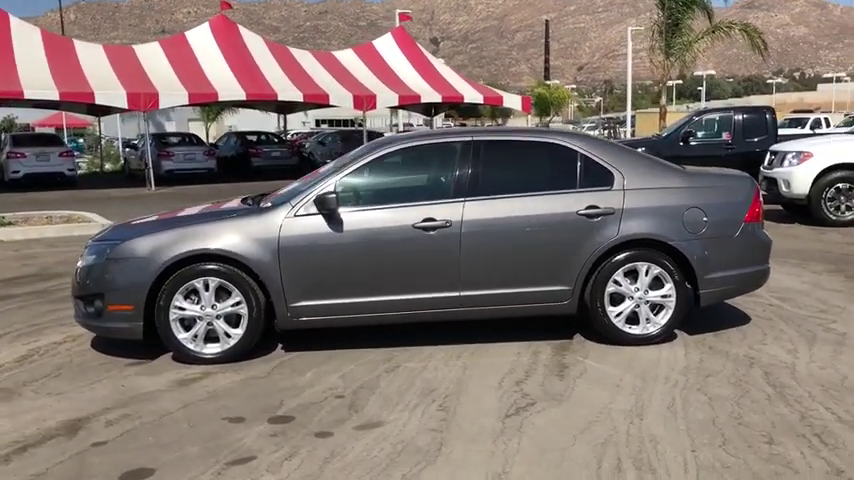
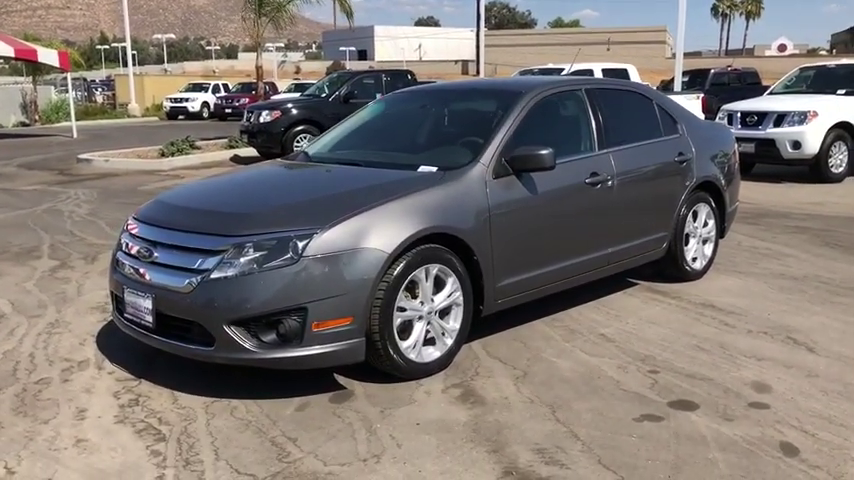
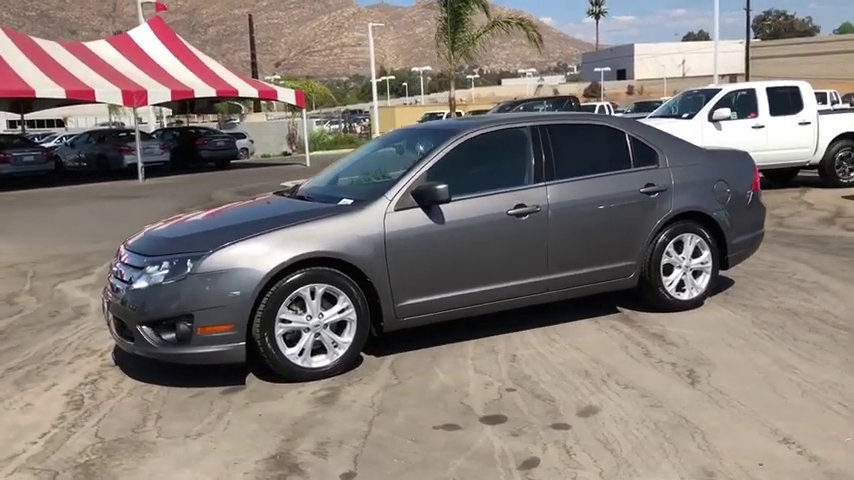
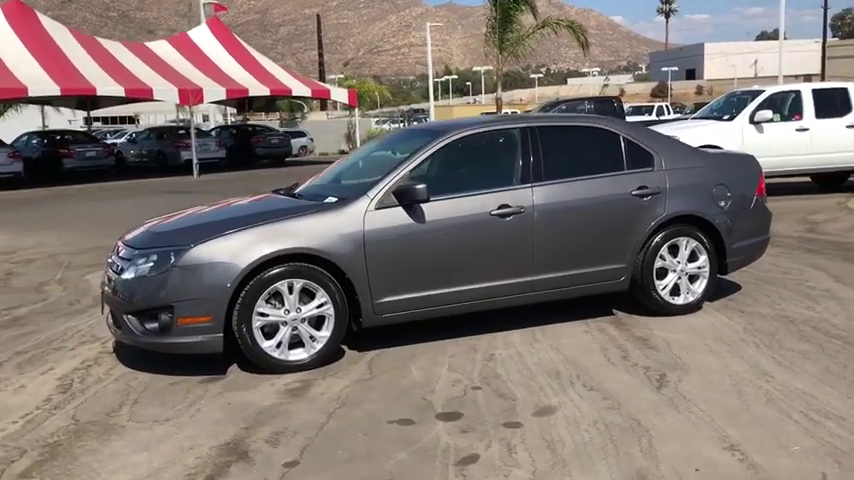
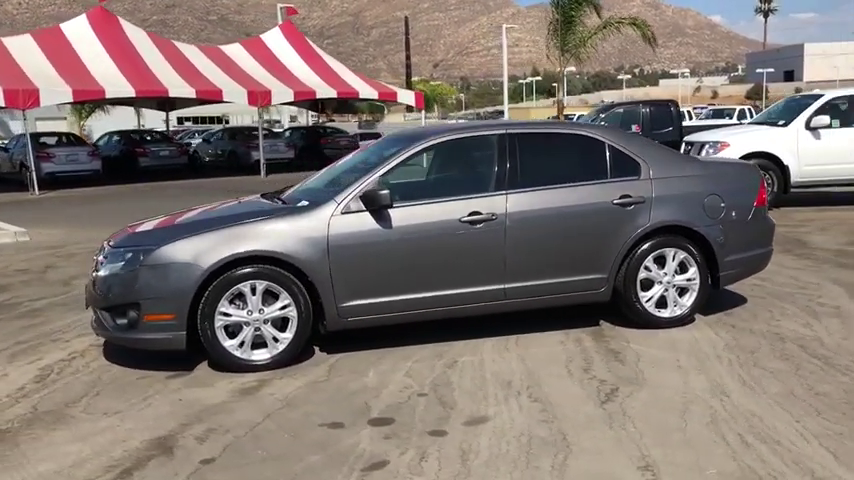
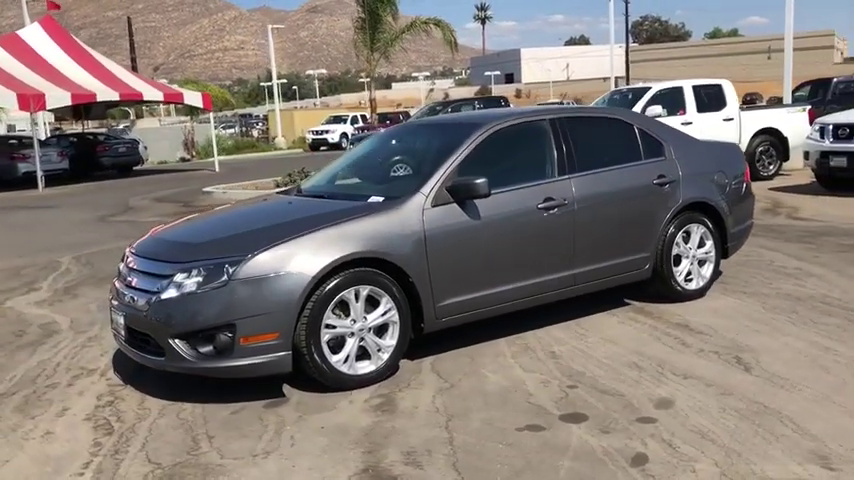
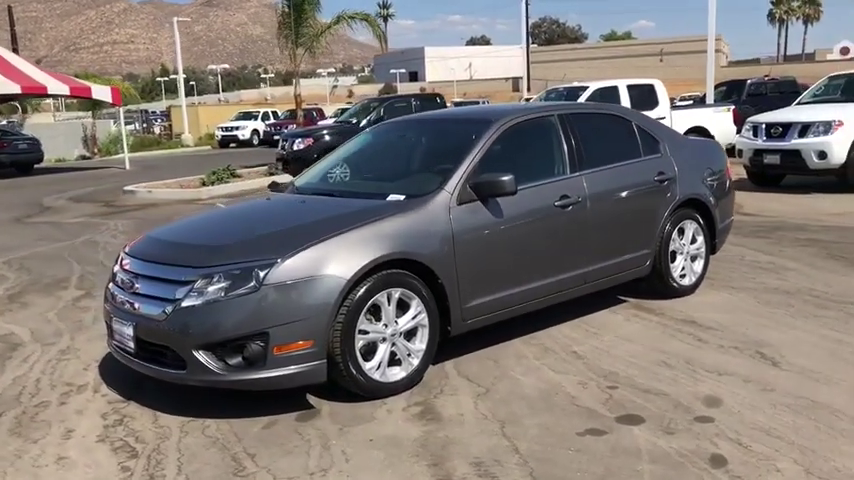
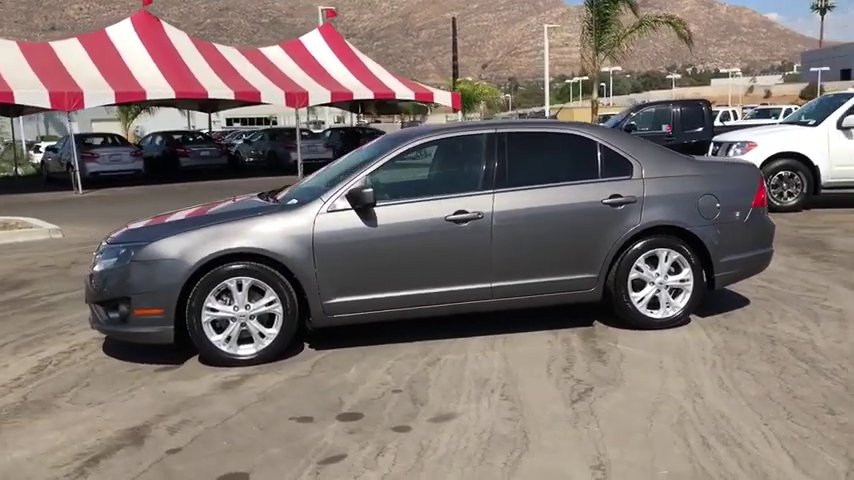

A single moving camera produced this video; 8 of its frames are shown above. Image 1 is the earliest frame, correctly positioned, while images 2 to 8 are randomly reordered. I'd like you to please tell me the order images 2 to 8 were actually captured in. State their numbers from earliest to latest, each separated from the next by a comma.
8, 5, 4, 3, 6, 7, 2
